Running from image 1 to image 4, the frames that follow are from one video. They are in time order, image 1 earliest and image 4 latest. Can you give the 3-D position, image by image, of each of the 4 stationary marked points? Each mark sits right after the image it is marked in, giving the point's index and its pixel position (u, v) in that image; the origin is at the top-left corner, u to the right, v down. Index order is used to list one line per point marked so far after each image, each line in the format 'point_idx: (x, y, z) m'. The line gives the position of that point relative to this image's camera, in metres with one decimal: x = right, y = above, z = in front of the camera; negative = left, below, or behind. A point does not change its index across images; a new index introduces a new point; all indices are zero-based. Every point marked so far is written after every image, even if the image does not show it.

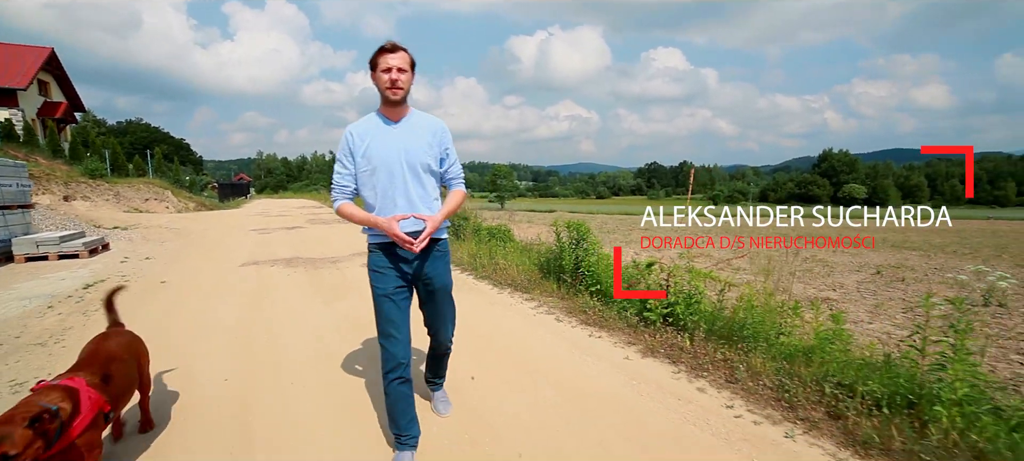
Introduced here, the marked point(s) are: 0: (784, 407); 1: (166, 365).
0: (+1.7, -1.1, +3.3) m
1: (-2.9, -1.1, +4.2) m
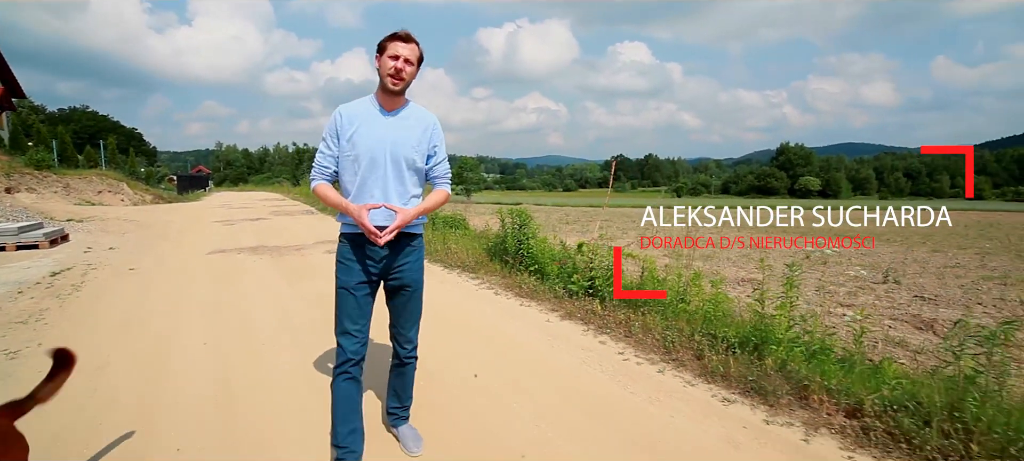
0: (+1.2, -1.0, +4.2) m
1: (-3.4, -1.0, +4.8) m
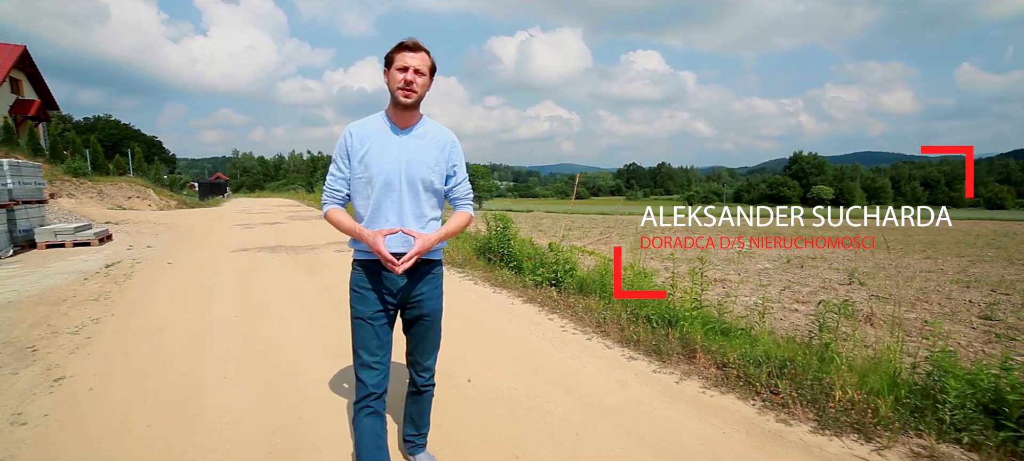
0: (+0.8, -1.0, +5.2) m
1: (-3.8, -0.9, +6.0) m
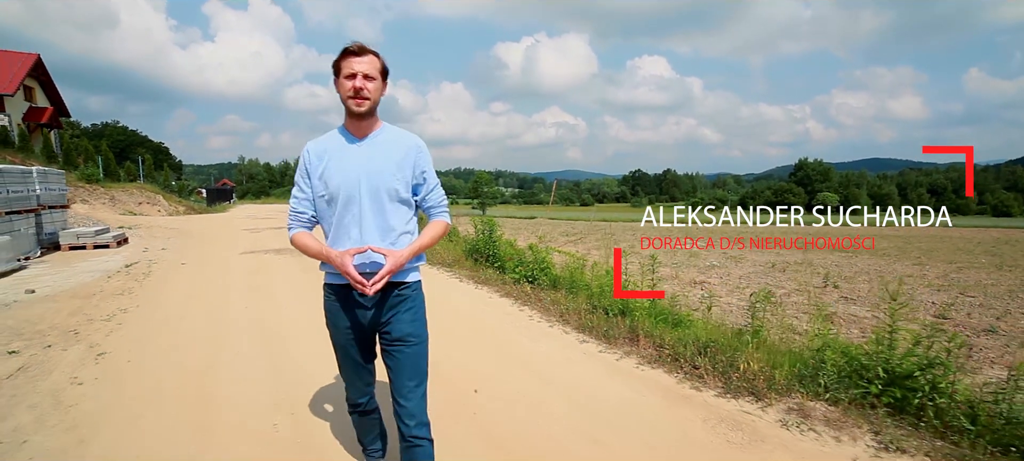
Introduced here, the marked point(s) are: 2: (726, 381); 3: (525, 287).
0: (+0.6, -1.0, +5.9) m
1: (-4.0, -1.0, +6.7) m
2: (+1.6, -1.2, +4.0) m
3: (+0.2, -0.8, +7.1) m
